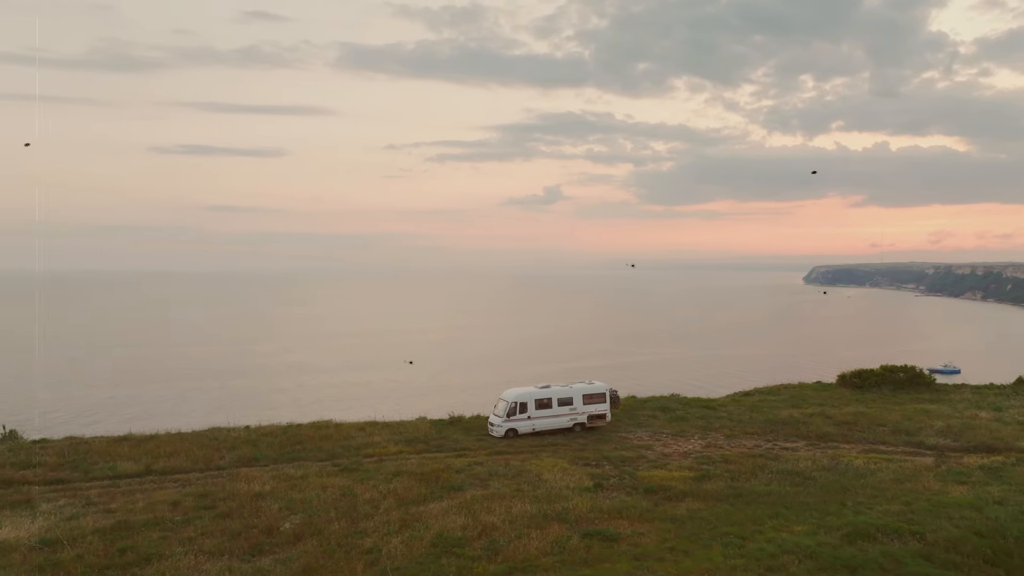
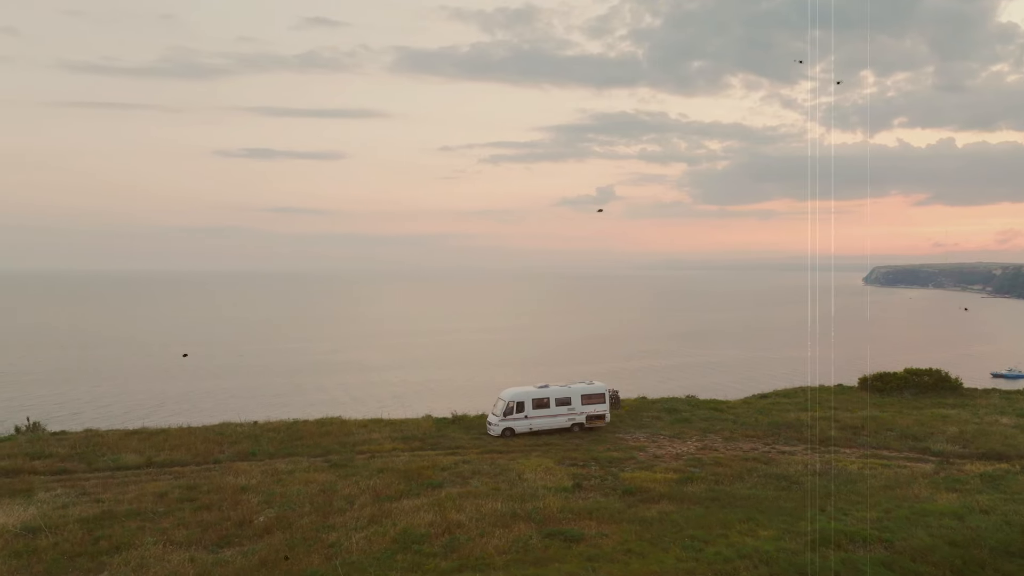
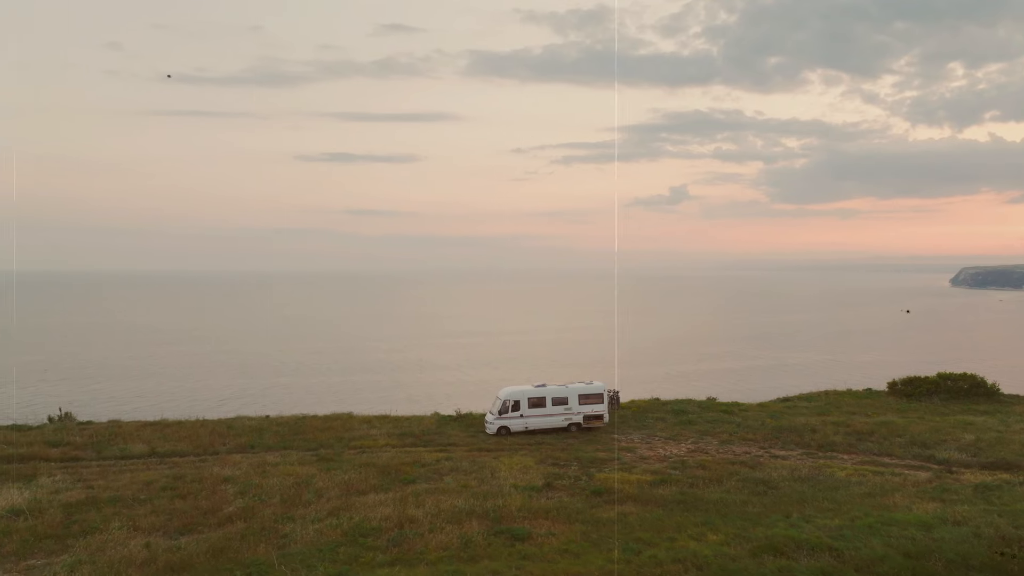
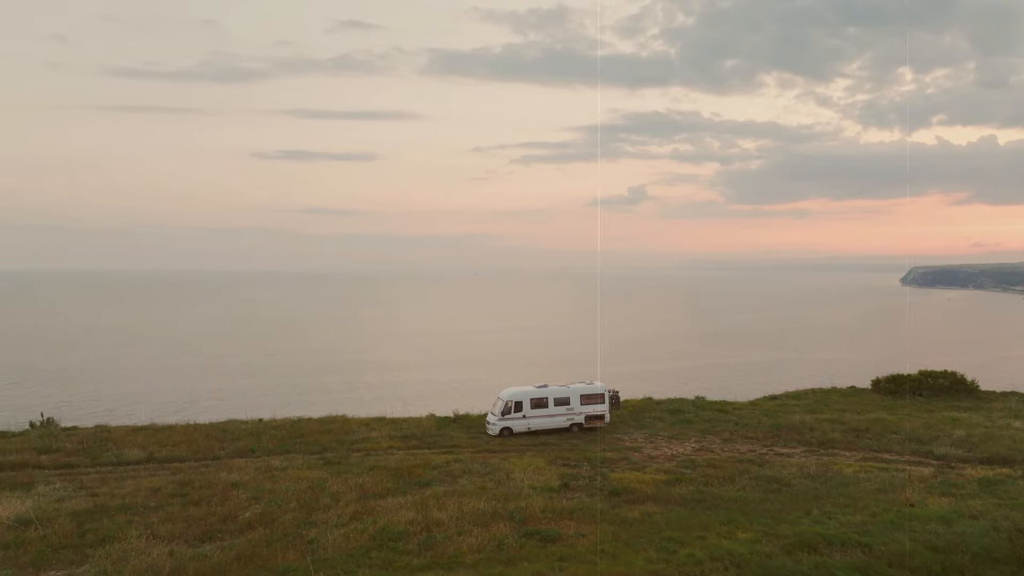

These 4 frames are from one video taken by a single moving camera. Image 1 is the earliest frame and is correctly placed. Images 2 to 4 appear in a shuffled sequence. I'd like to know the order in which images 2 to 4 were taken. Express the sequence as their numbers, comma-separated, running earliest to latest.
2, 4, 3
